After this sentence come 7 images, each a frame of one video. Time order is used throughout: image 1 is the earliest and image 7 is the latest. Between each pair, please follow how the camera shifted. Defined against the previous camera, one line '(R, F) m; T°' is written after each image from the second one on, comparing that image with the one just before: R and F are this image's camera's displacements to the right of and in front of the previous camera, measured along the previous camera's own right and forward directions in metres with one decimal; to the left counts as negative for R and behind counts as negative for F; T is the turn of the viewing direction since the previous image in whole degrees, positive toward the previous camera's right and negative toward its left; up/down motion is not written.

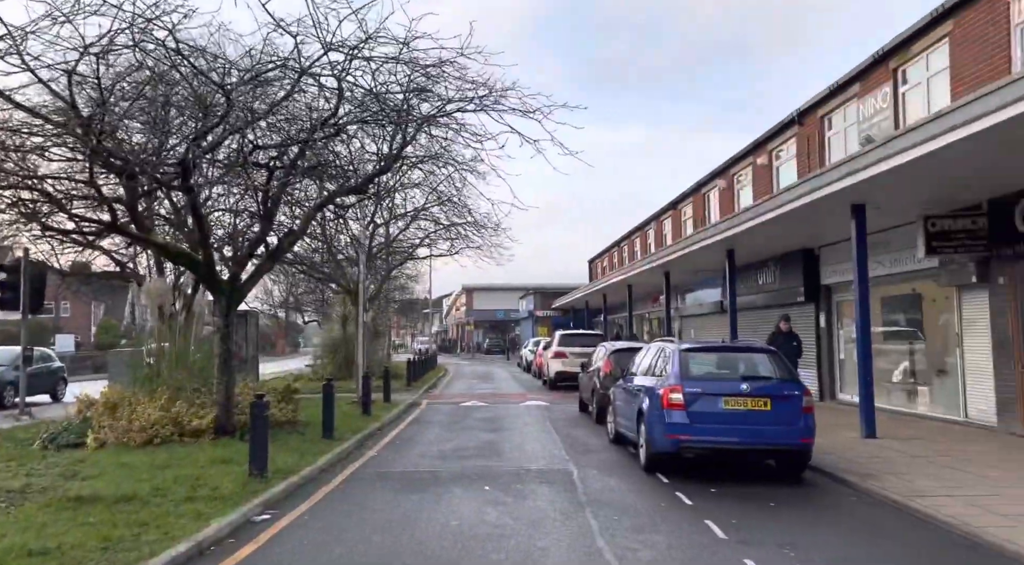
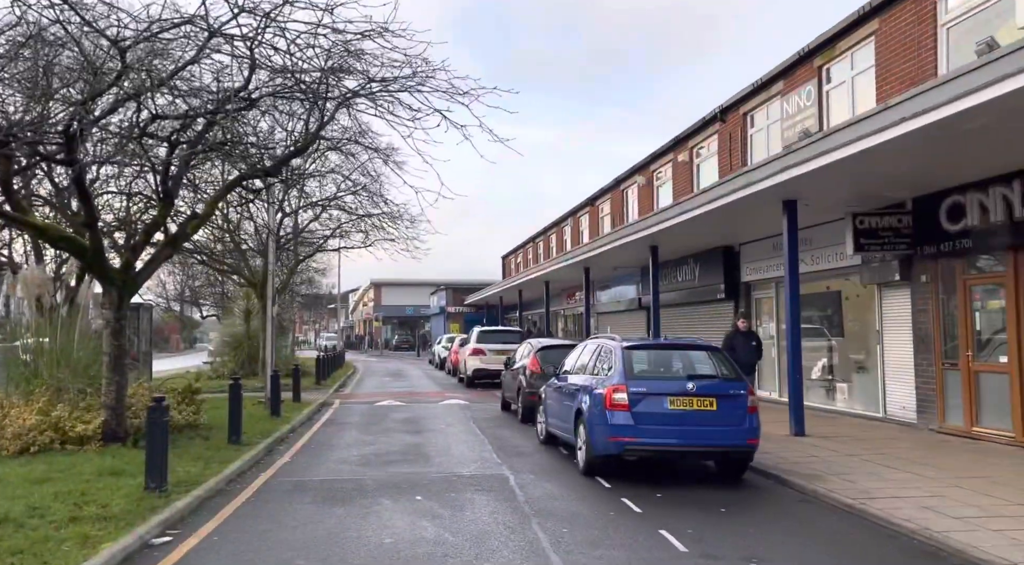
(-0.3, +0.6) m; +7°
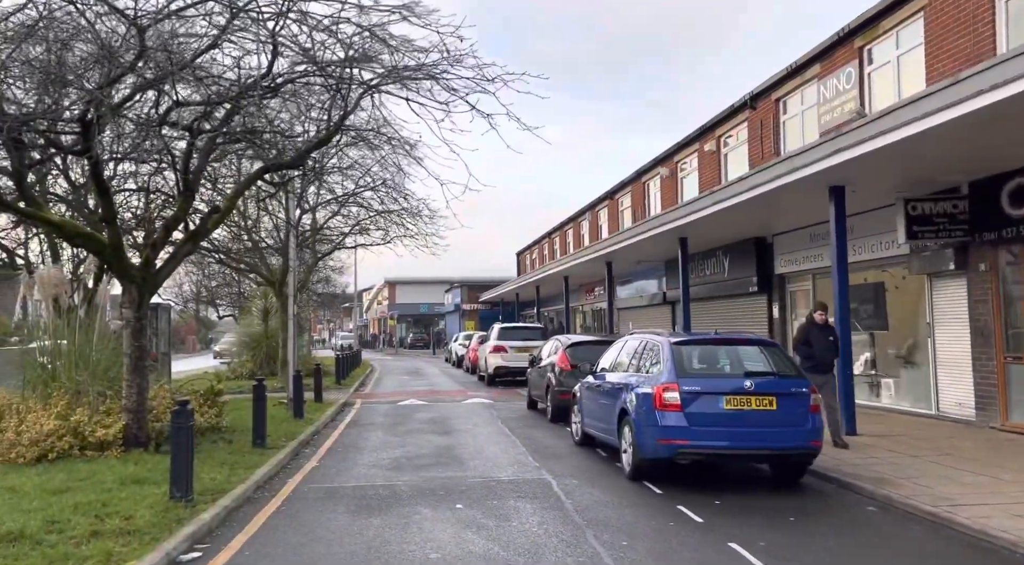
(-0.3, +0.5) m; -1°
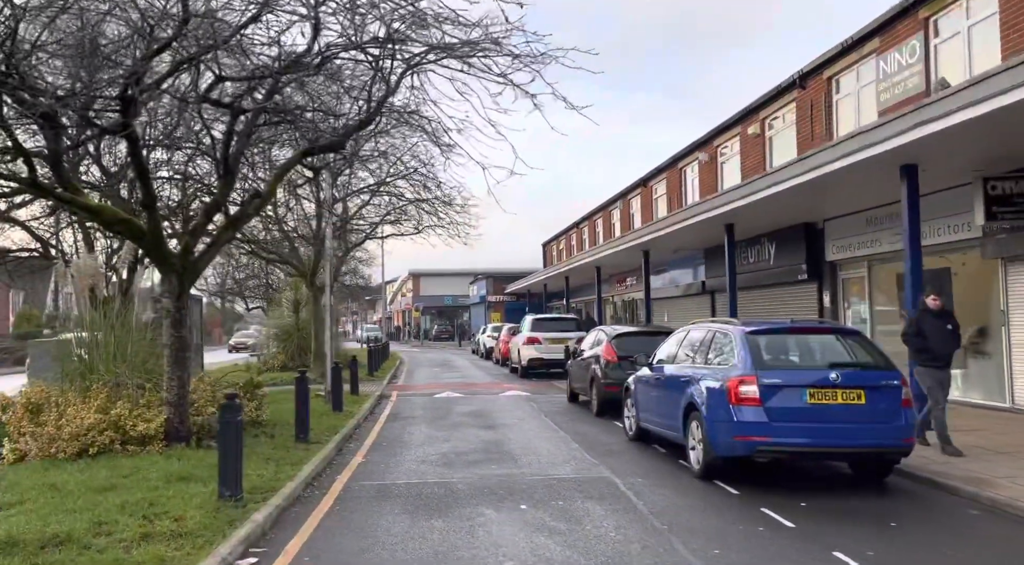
(-0.4, +0.4) m; -2°
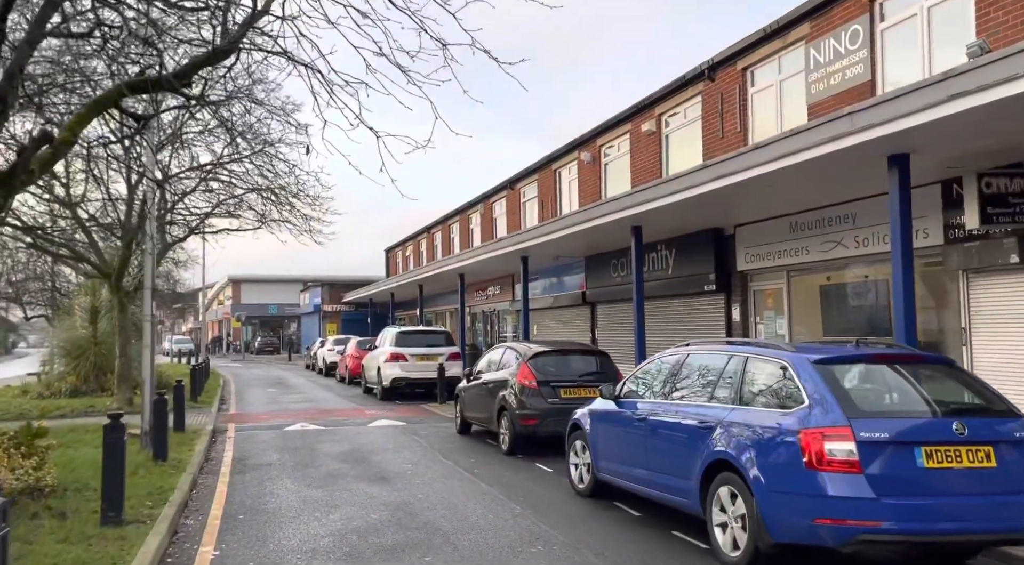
(-0.9, +2.6) m; +14°
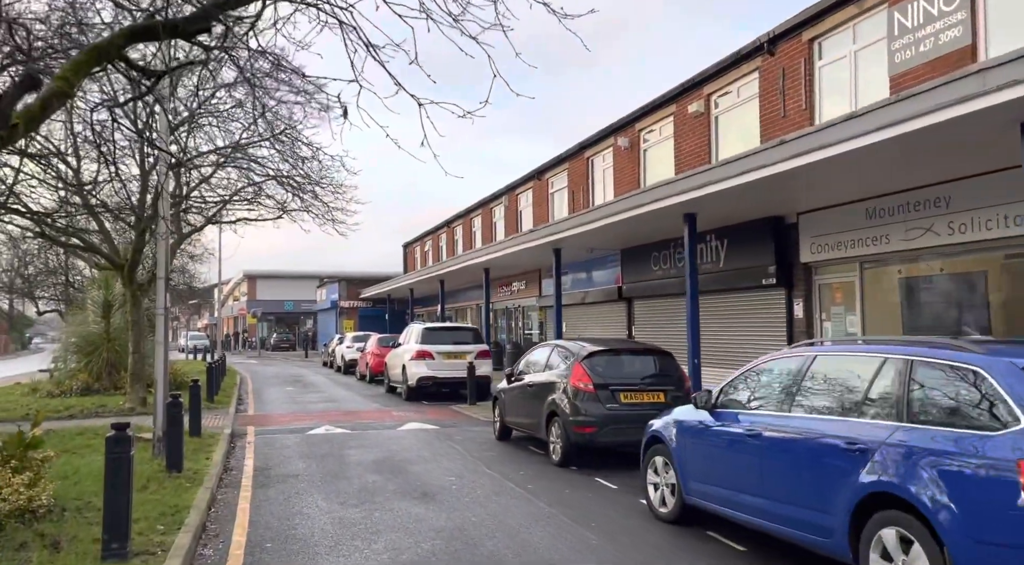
(-0.5, +1.1) m; -1°
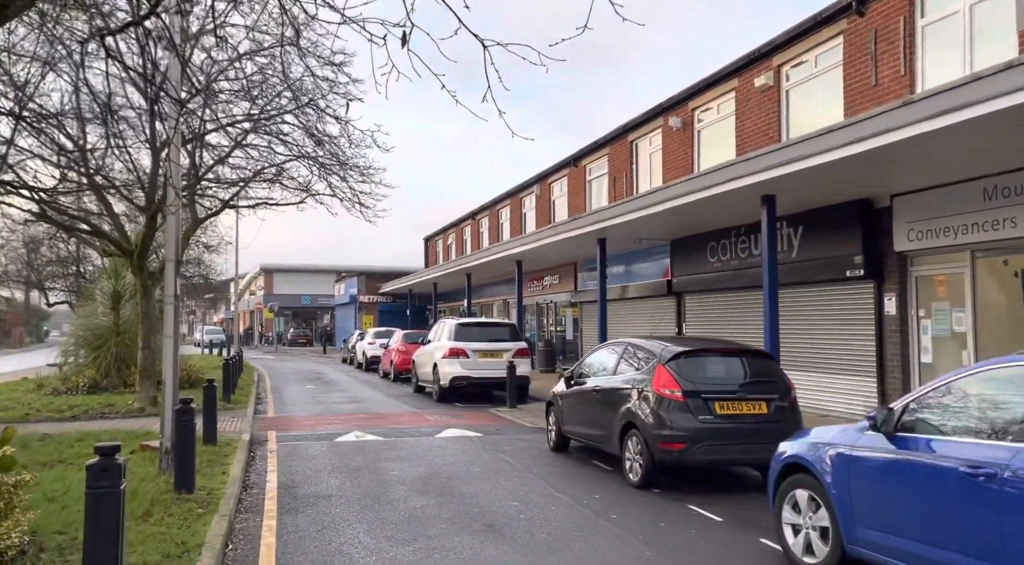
(-0.6, +1.4) m; -1°
